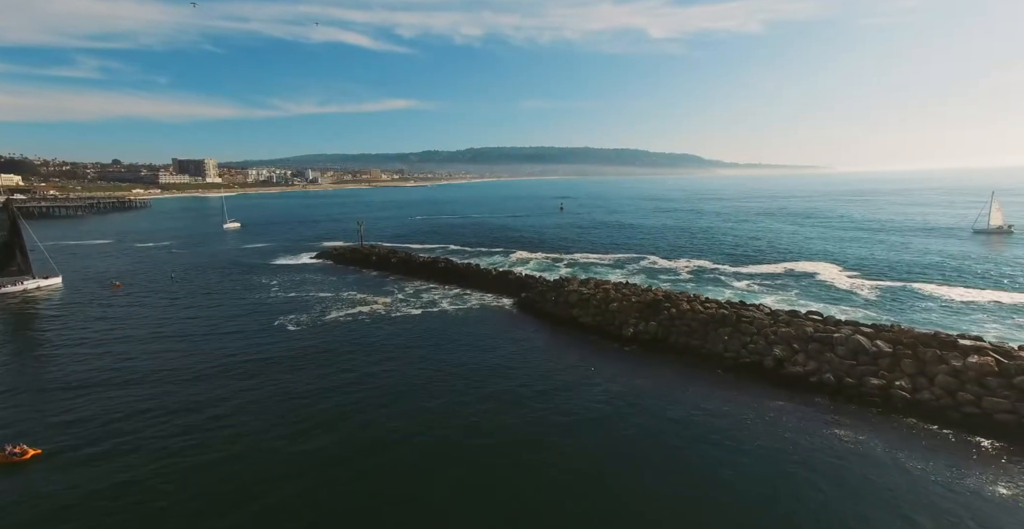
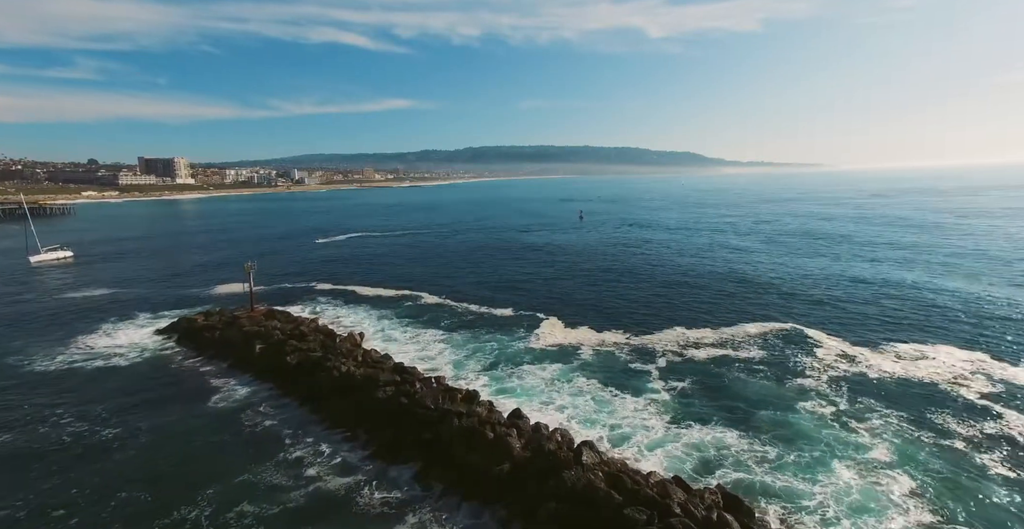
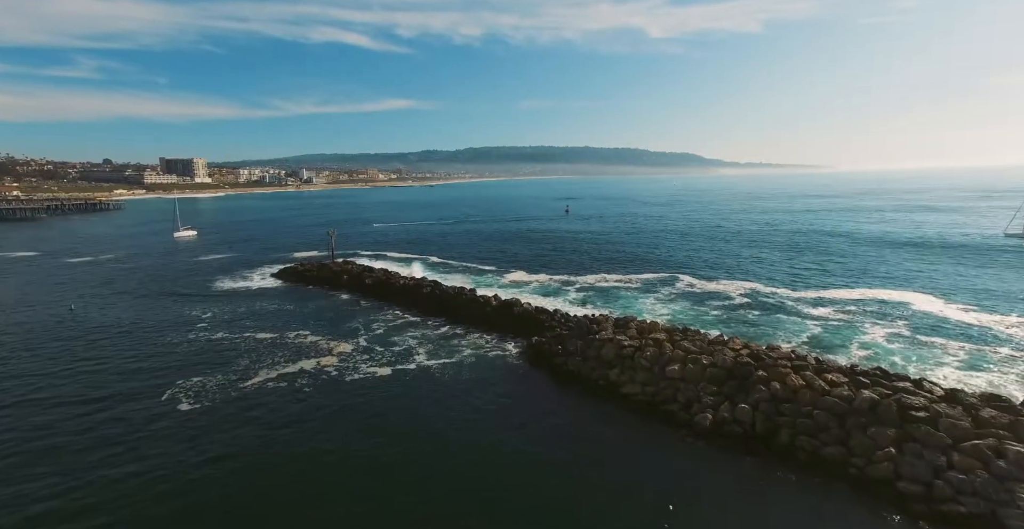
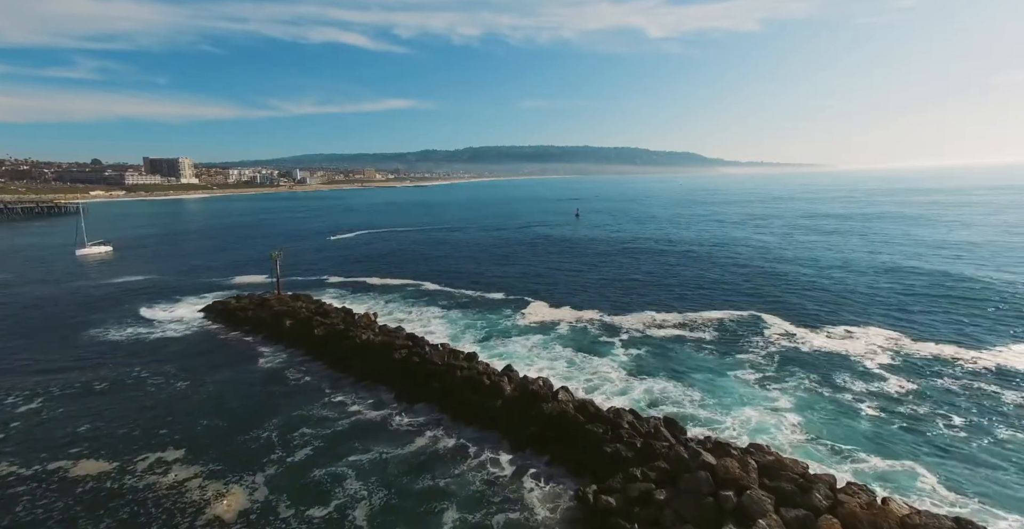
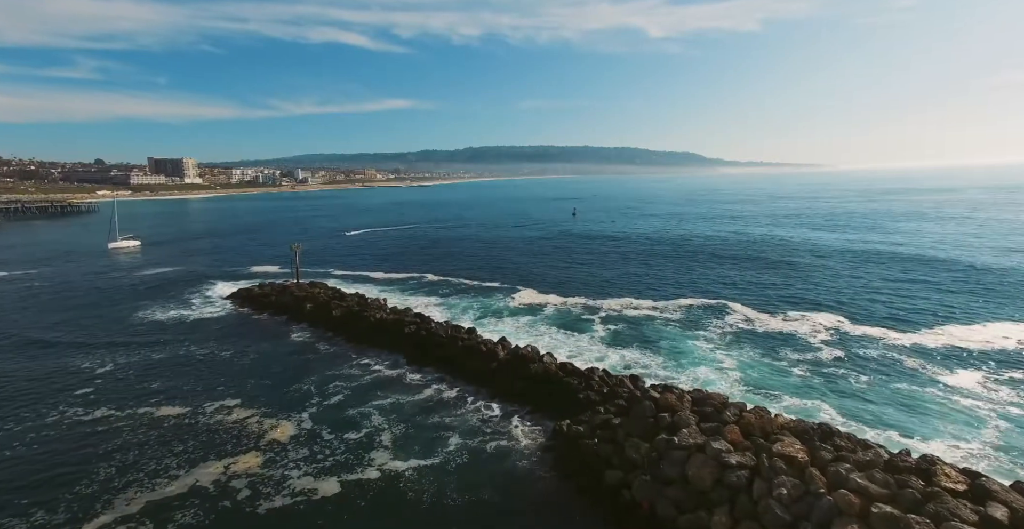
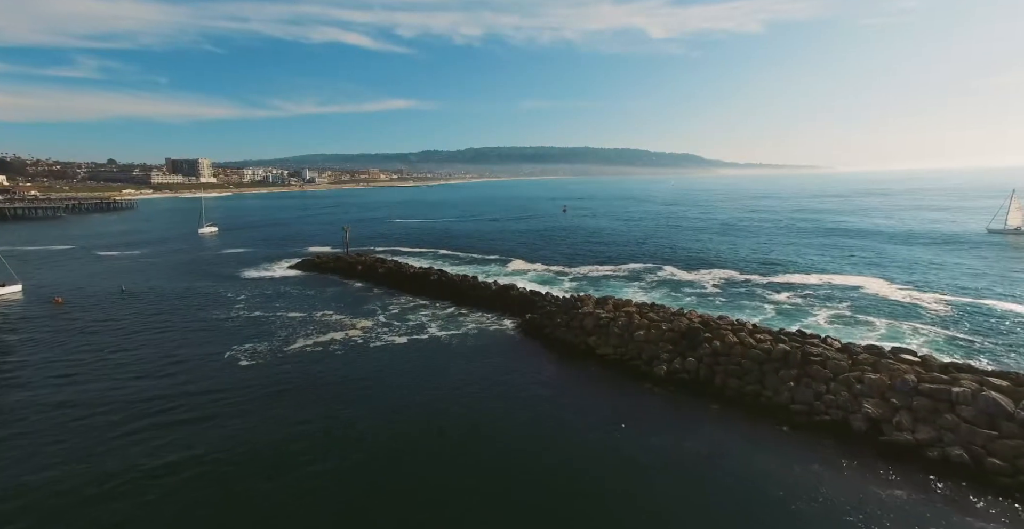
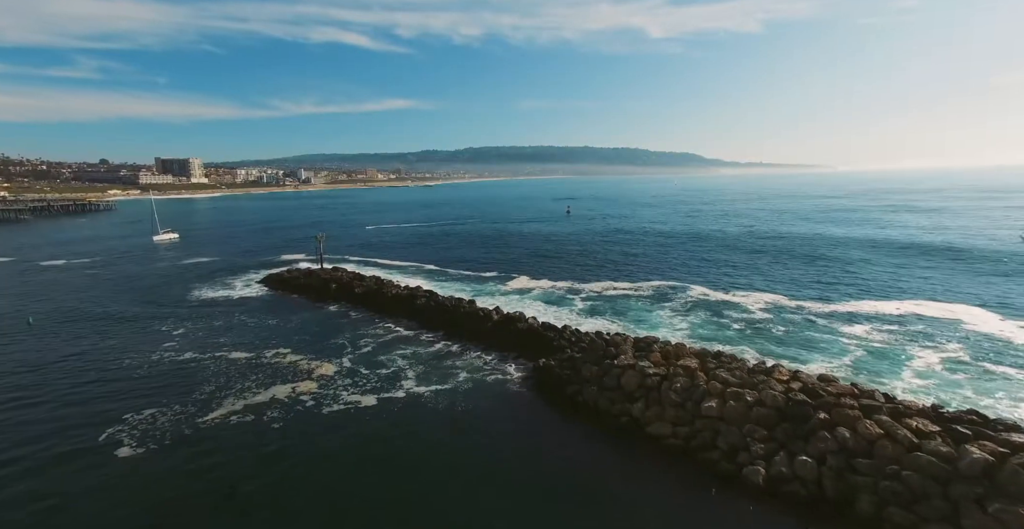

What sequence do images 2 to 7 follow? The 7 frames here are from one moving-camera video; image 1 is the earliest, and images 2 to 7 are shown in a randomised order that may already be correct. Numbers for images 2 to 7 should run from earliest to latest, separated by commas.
6, 3, 7, 5, 4, 2
